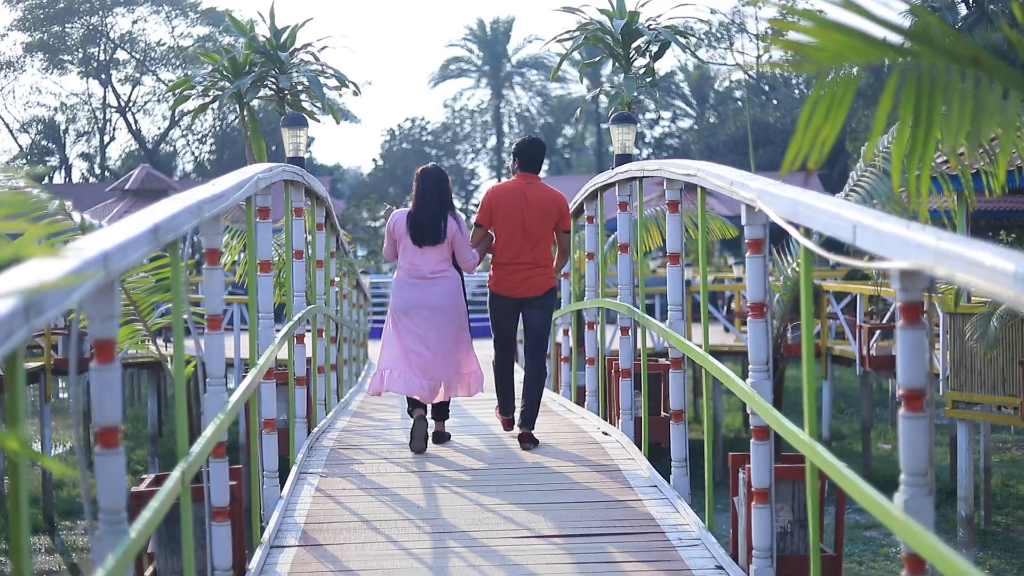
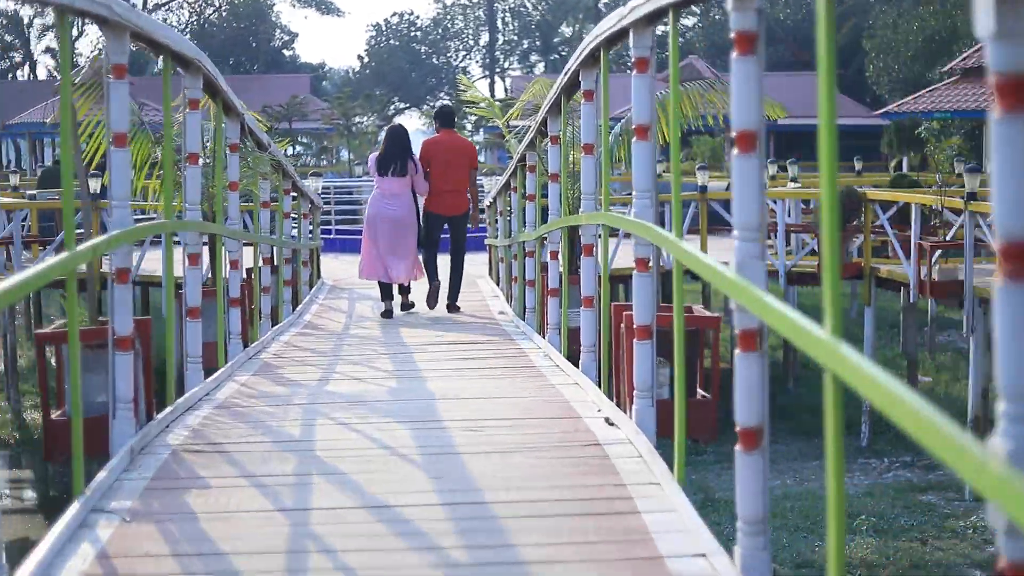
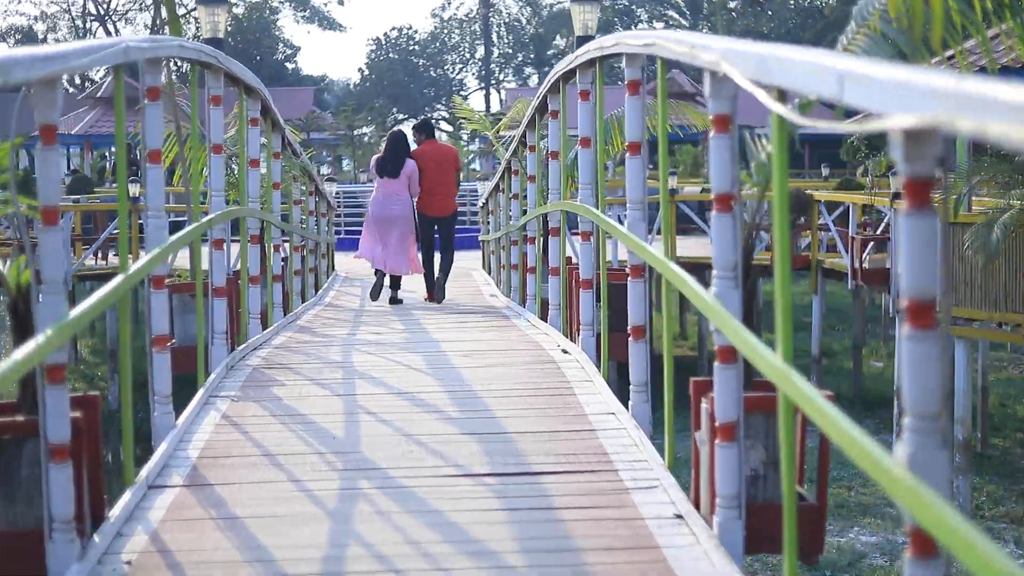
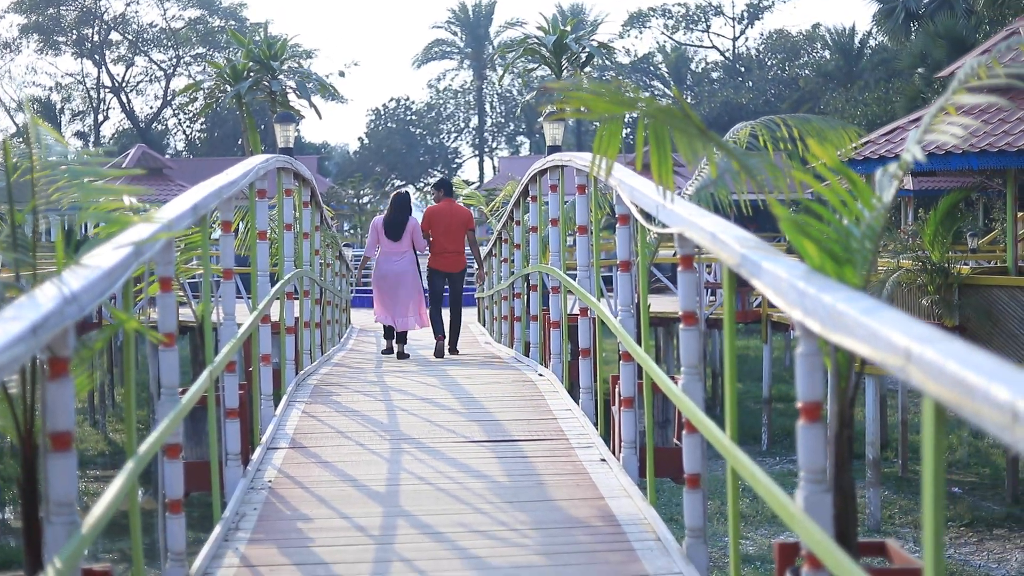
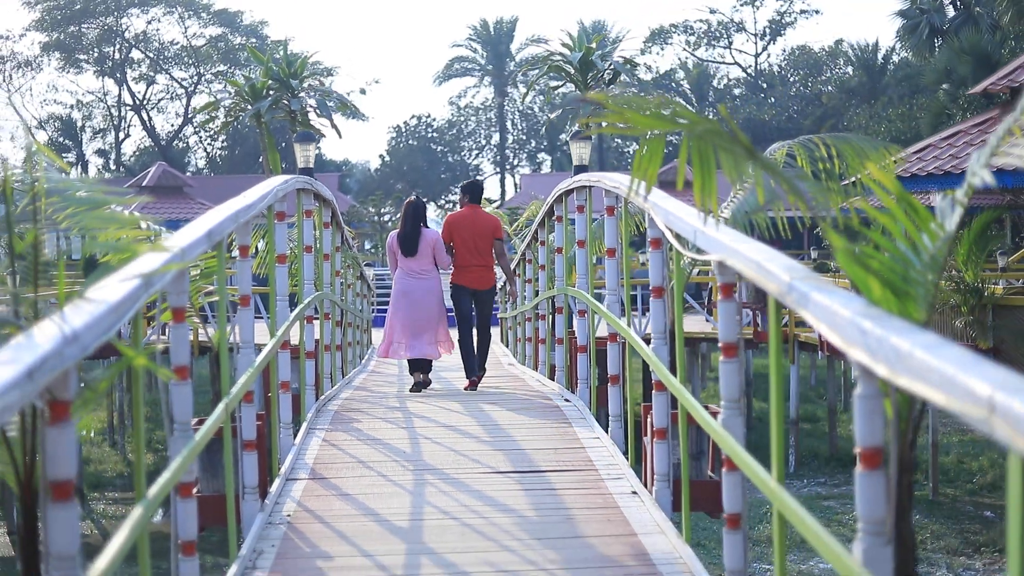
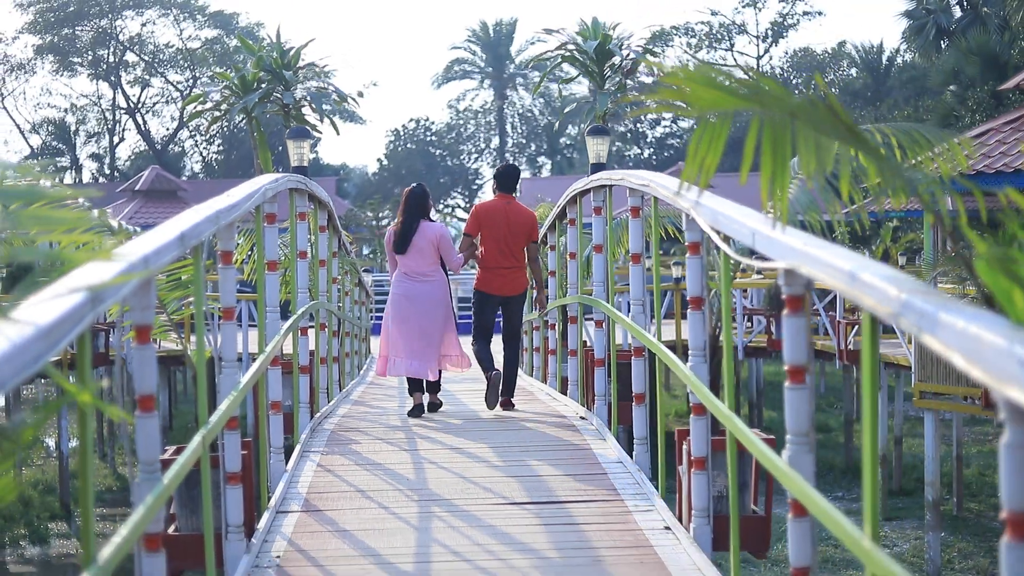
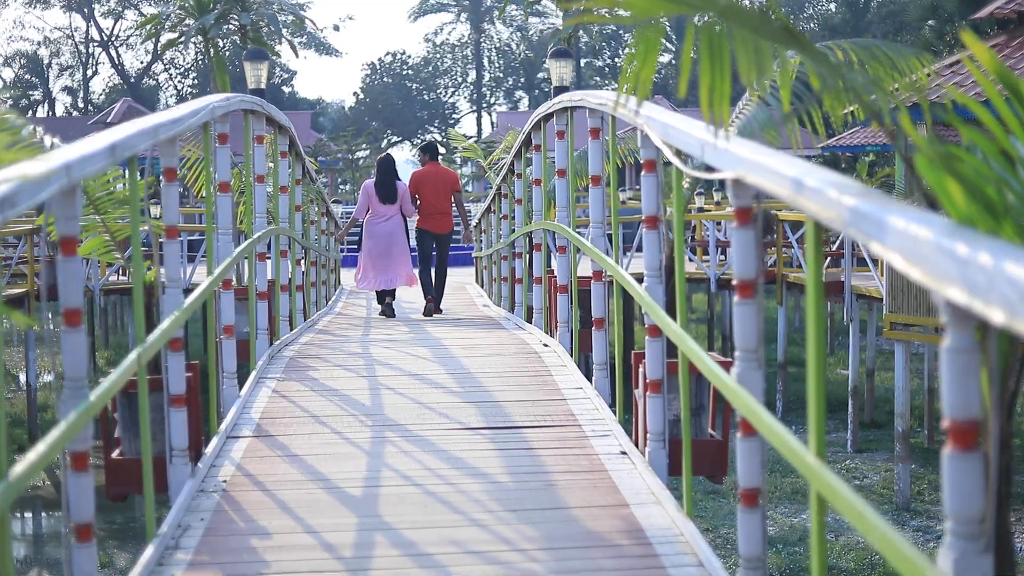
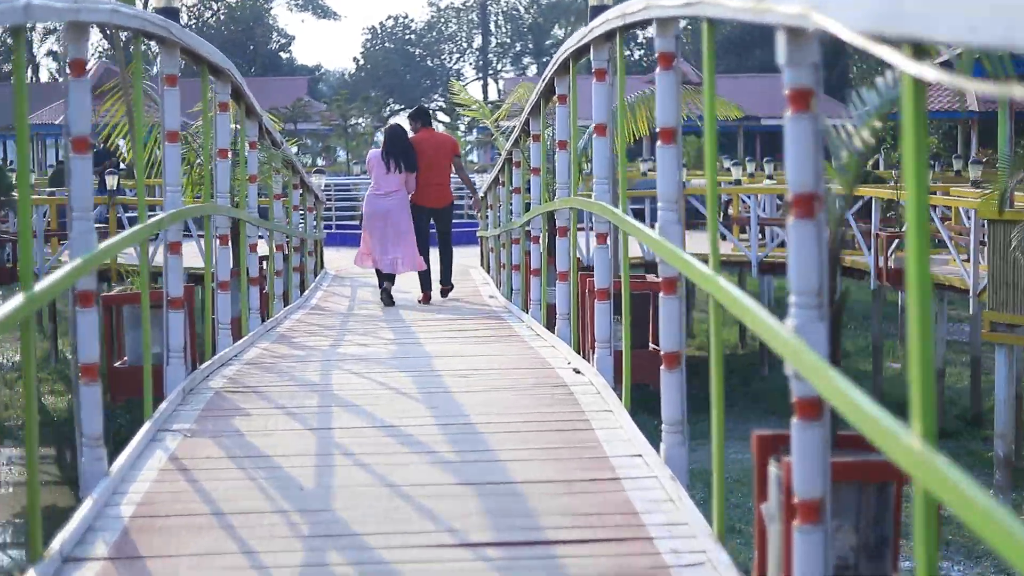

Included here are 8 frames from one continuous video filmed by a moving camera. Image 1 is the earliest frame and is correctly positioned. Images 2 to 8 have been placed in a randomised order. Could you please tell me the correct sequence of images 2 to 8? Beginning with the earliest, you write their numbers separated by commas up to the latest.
6, 5, 4, 7, 3, 8, 2
